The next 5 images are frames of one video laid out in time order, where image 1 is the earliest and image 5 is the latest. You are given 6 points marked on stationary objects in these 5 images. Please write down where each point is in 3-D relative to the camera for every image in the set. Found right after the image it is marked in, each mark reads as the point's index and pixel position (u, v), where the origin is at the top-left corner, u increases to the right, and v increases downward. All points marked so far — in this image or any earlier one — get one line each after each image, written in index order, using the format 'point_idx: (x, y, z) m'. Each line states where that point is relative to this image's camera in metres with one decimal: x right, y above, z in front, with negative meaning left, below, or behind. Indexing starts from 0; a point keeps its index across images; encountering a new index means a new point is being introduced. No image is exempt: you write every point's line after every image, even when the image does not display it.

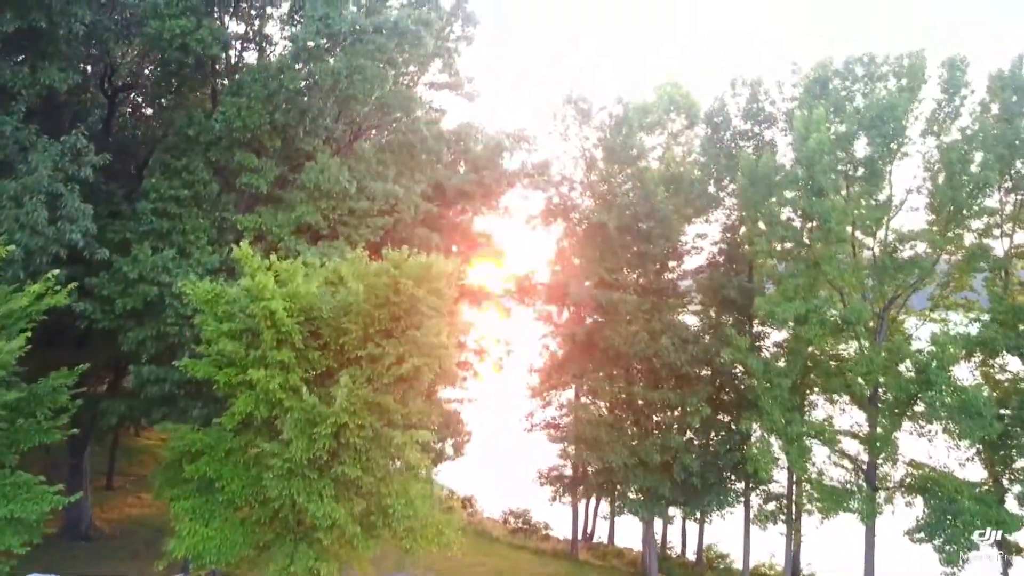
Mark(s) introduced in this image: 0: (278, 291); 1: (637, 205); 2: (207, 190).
0: (-2.9, 0.0, +10.2) m
1: (+2.7, +1.8, +17.7) m
2: (-5.4, +1.7, +14.4) m
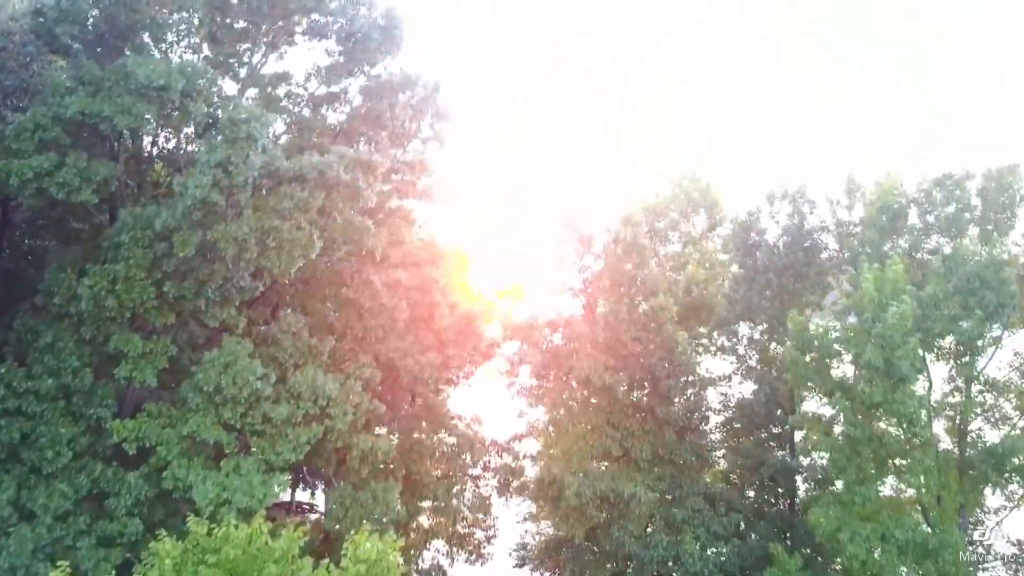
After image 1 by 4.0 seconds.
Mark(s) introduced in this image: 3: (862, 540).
0: (-3.3, -3.0, +6.4) m
1: (+2.4, -1.2, +13.9) m
2: (-5.7, -1.3, +10.6) m
3: (+4.8, -3.4, +11.2) m
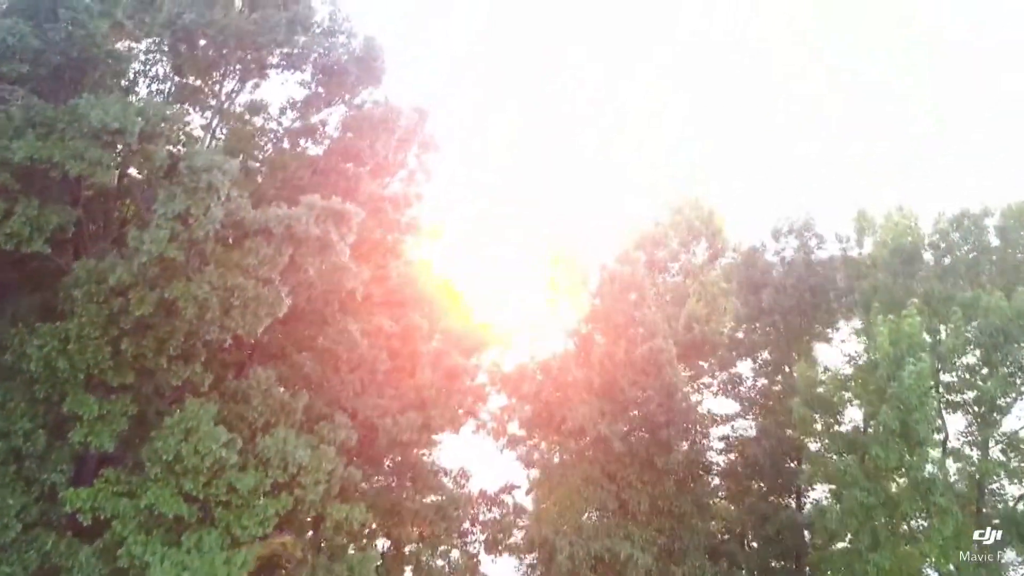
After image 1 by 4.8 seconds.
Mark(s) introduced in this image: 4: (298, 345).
0: (-3.5, -3.7, +5.6) m
1: (+2.2, -1.9, +13.1) m
2: (-5.9, -1.9, +9.8) m
3: (+4.6, -4.1, +10.4) m
4: (-3.0, -0.8, +11.3) m
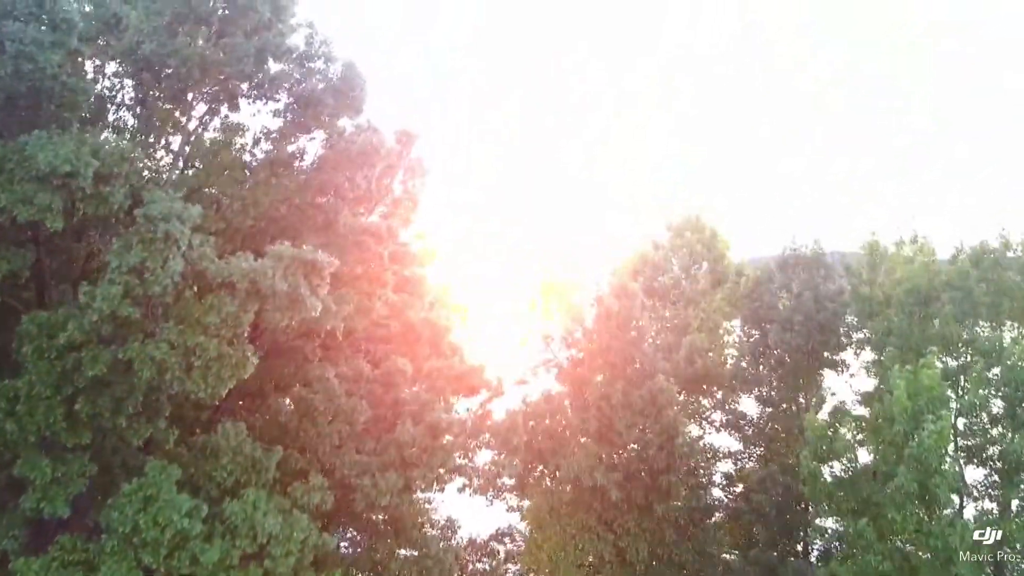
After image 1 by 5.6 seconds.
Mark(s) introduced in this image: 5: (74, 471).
0: (-3.6, -4.4, +4.9) m
1: (+2.1, -2.5, +12.4) m
2: (-6.0, -2.5, +9.1) m
3: (+4.5, -4.7, +9.7) m
4: (-3.1, -1.4, +10.6) m
5: (-4.9, -2.1, +9.1) m
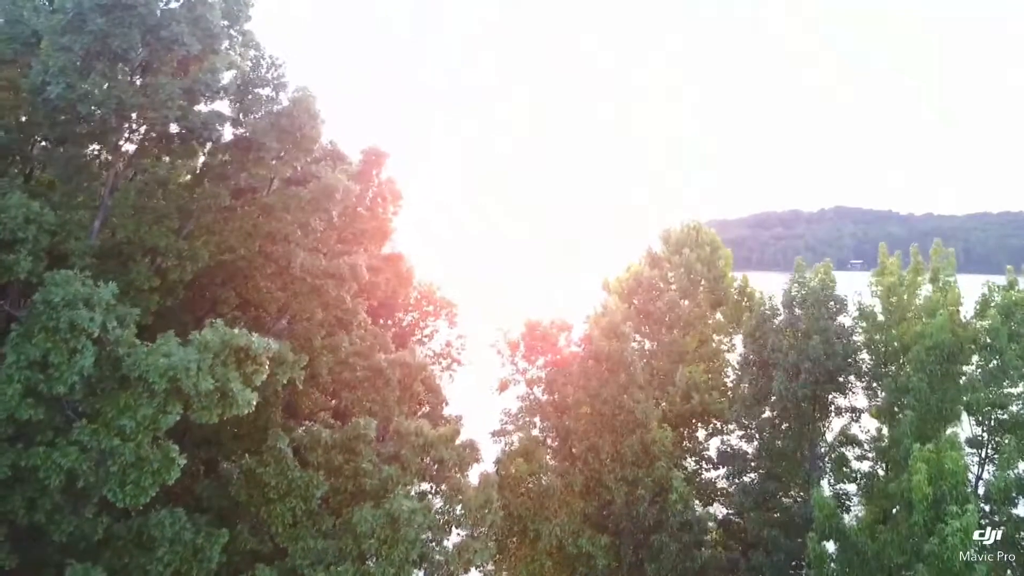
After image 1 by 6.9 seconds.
0: (-3.9, -5.4, +4.0) m
1: (+1.8, -3.1, +11.3) m
2: (-6.3, -3.3, +8.1) m
3: (+4.2, -5.5, +8.8) m
4: (-3.4, -2.1, +9.5) m
5: (-5.2, -2.9, +8.1) m
